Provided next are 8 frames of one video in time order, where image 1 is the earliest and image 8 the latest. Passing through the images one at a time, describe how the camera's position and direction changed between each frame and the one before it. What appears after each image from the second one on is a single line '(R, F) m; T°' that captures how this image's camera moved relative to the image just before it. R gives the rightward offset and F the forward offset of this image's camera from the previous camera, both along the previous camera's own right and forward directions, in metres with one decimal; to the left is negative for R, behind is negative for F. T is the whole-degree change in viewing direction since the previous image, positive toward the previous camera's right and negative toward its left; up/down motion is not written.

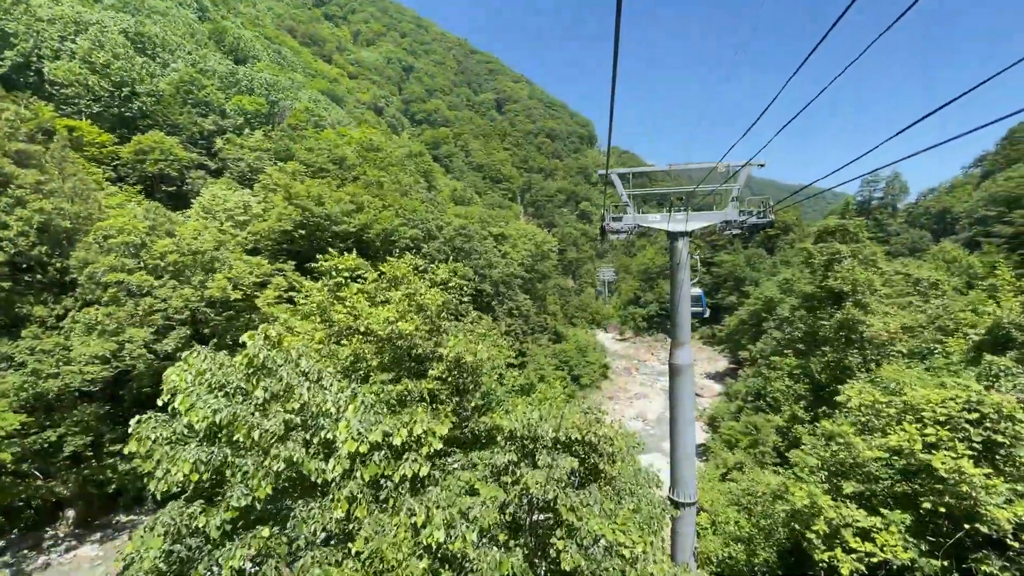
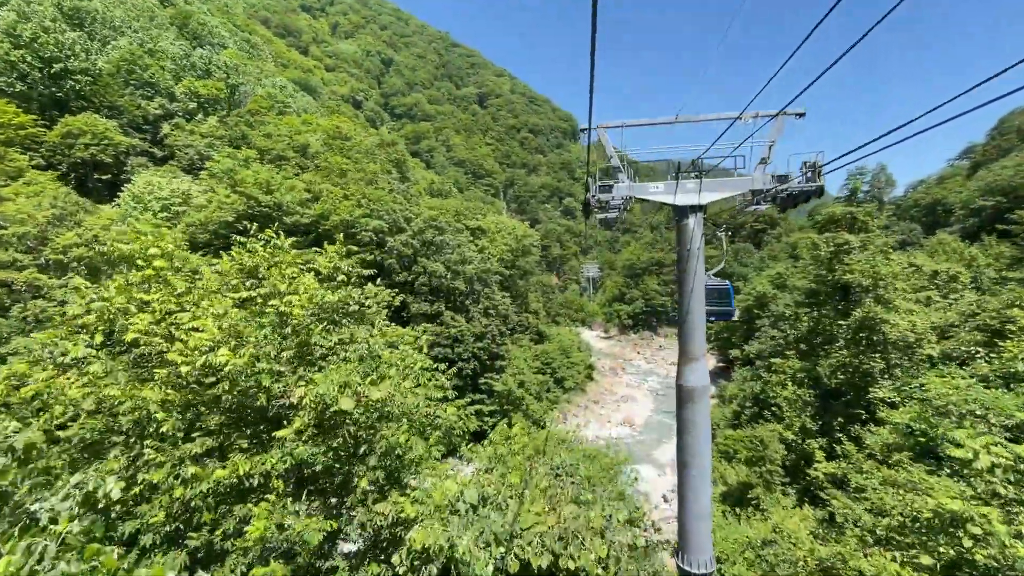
(+0.3, +1.6) m; +2°
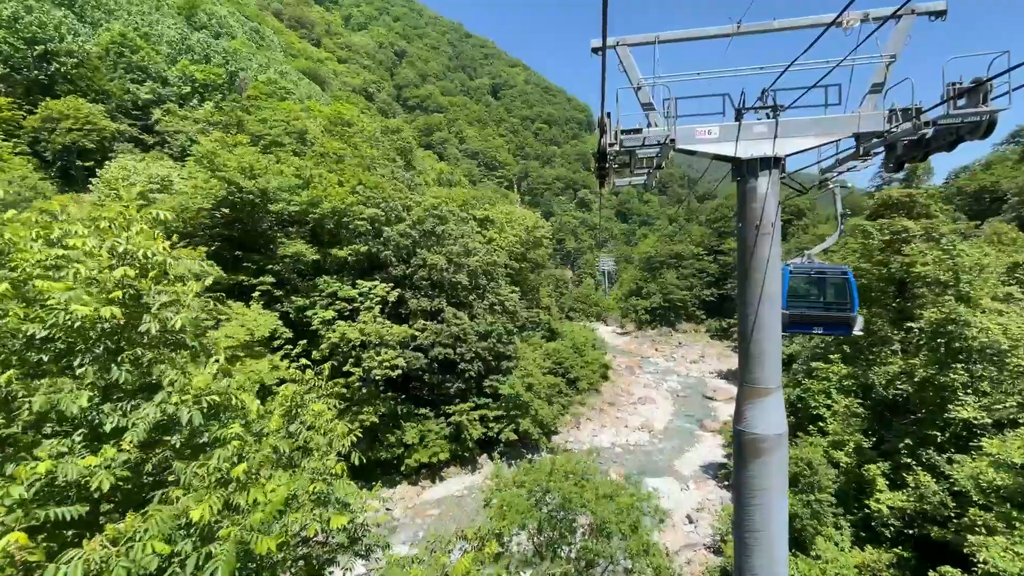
(+0.2, +1.4) m; -2°
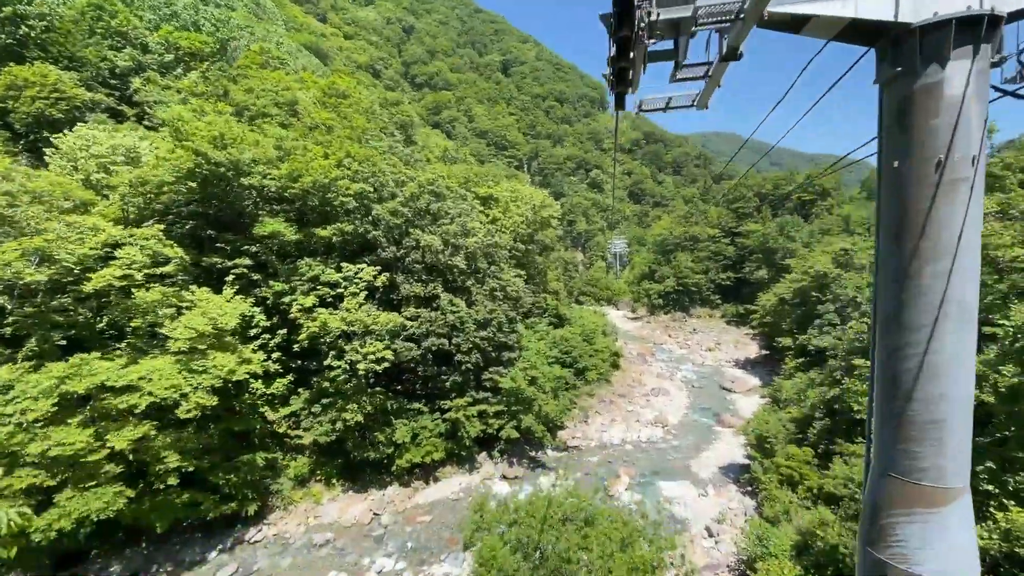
(+0.2, +1.4) m; -1°
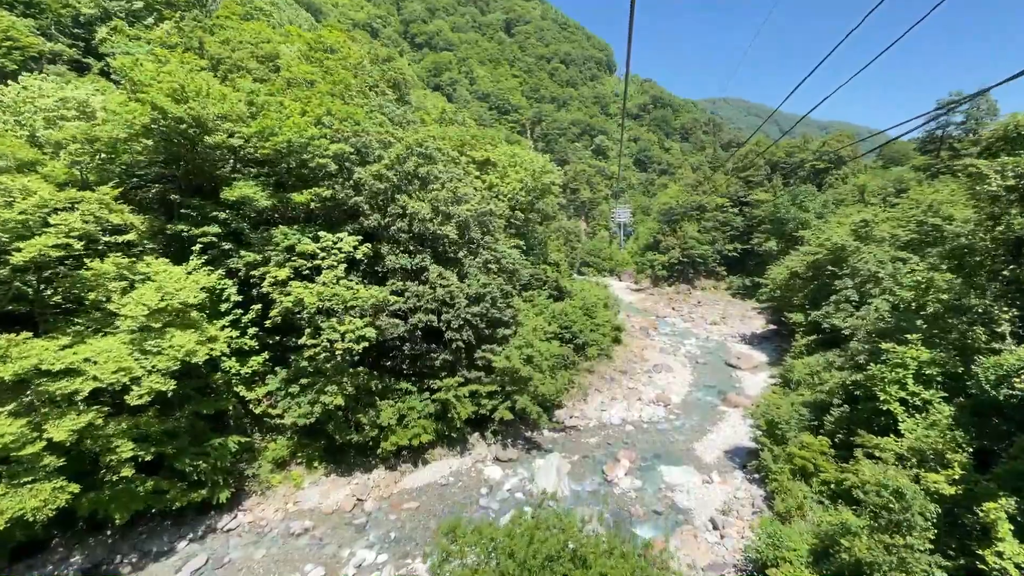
(+0.2, +1.0) m; 0°
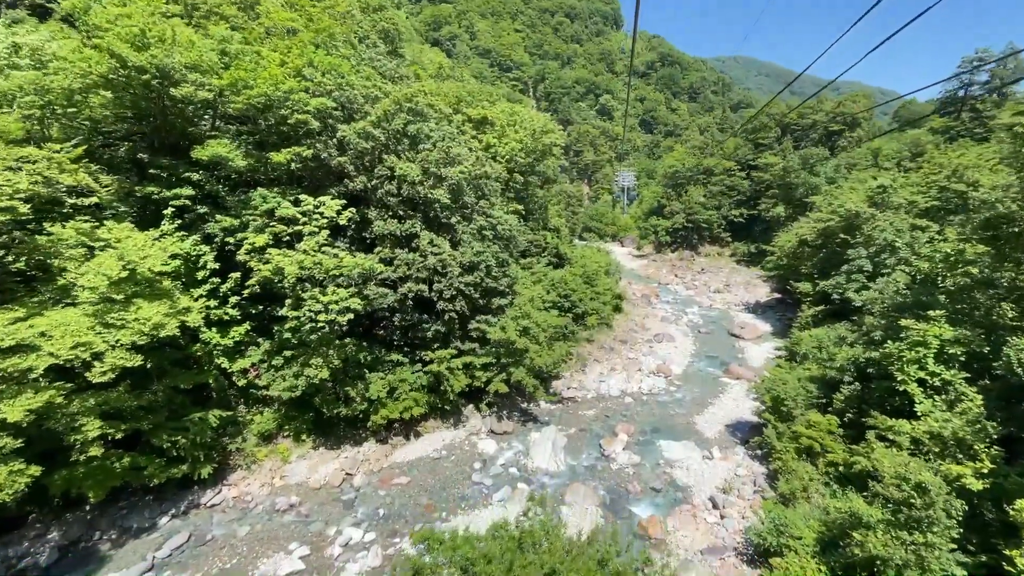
(+0.1, +0.7) m; 0°
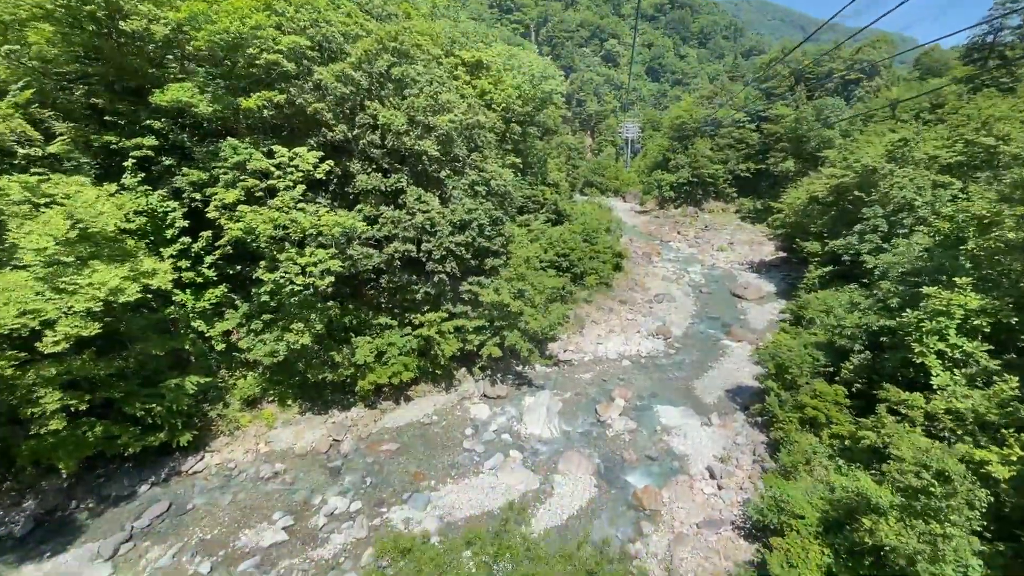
(+0.2, +0.7) m; 0°
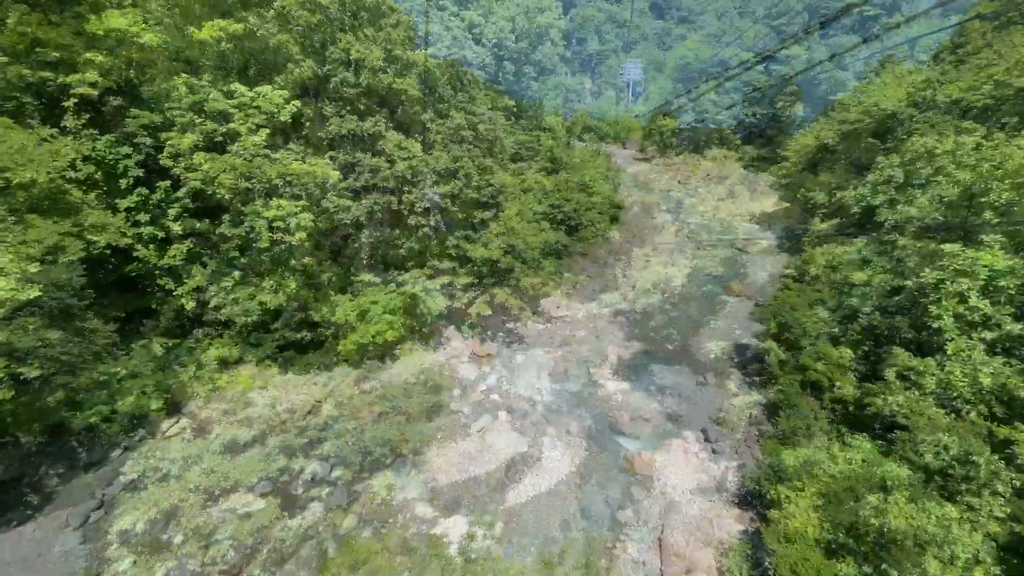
(+0.2, +0.7) m; 0°
